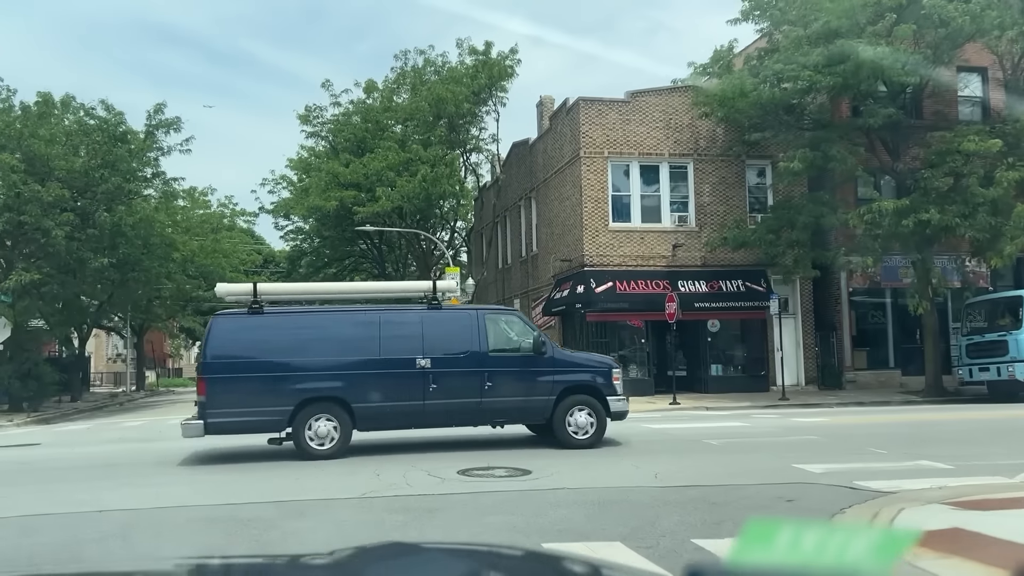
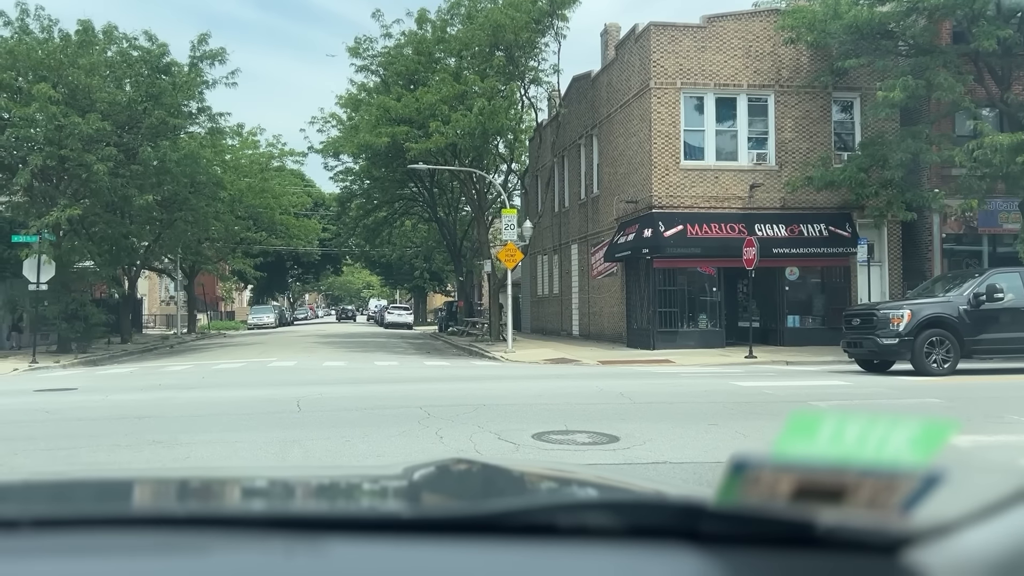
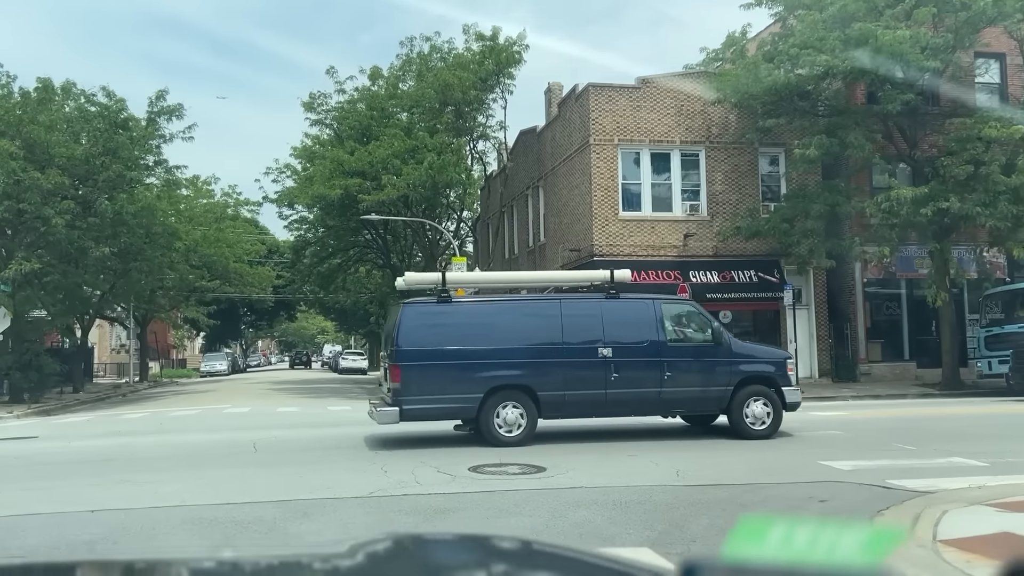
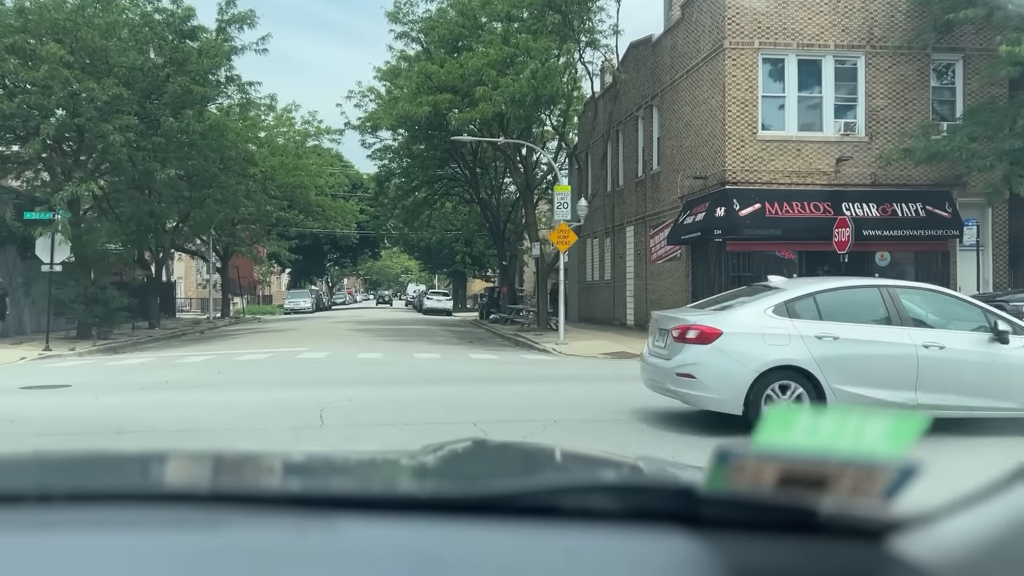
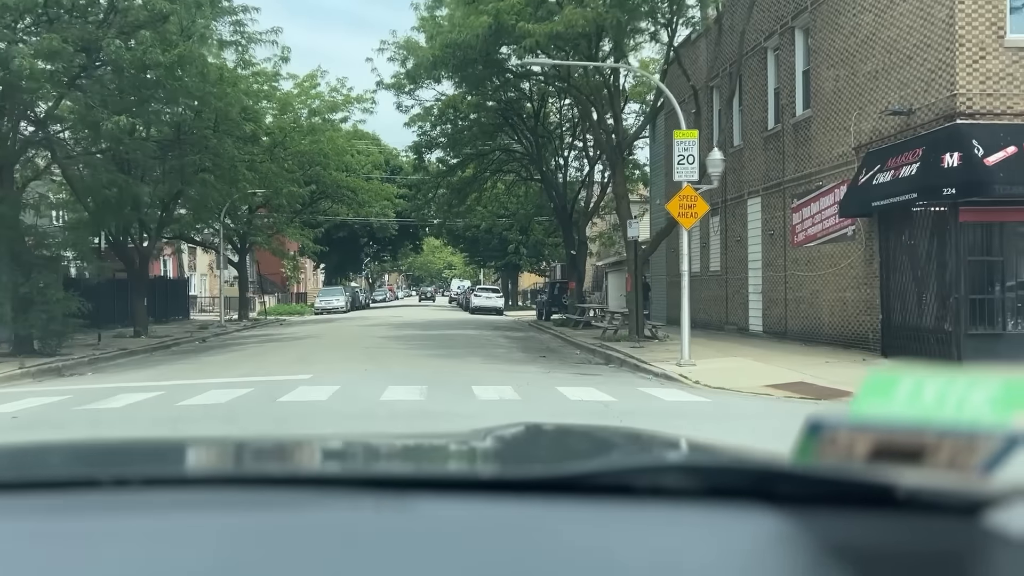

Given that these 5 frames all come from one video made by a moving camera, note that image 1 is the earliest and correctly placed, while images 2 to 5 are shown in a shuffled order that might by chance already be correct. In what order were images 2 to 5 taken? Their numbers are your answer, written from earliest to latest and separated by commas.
3, 2, 4, 5
